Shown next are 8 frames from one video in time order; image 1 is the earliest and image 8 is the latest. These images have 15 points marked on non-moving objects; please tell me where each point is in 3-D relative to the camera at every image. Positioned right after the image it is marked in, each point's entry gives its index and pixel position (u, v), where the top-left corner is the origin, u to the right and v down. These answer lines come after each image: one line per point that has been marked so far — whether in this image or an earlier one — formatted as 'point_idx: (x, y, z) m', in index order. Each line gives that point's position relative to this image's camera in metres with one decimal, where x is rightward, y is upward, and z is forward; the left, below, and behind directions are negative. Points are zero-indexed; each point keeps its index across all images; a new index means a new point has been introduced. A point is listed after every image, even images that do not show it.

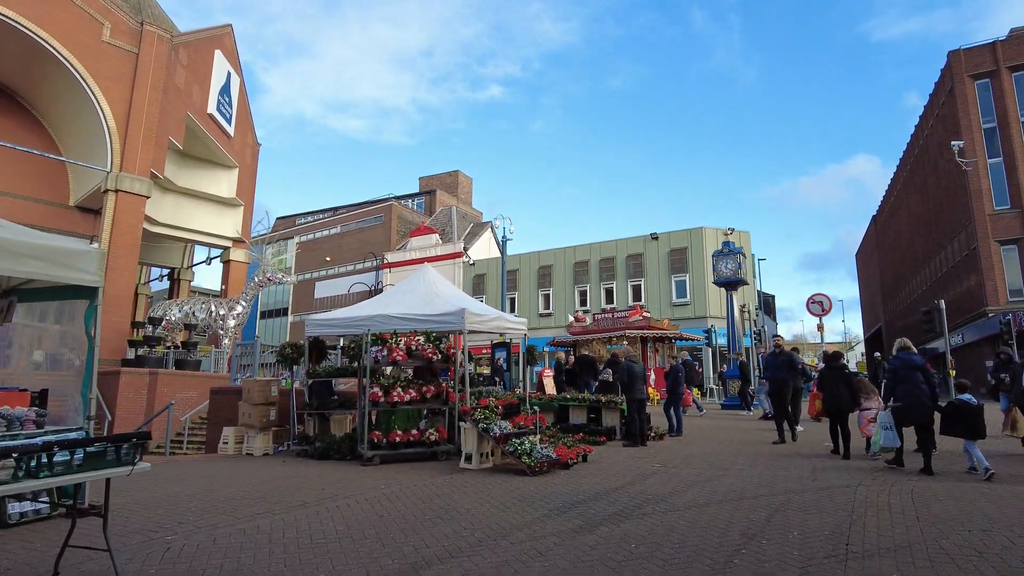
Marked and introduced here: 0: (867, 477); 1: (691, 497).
0: (+4.3, -2.3, +7.9) m
1: (+1.9, -2.2, +6.8) m
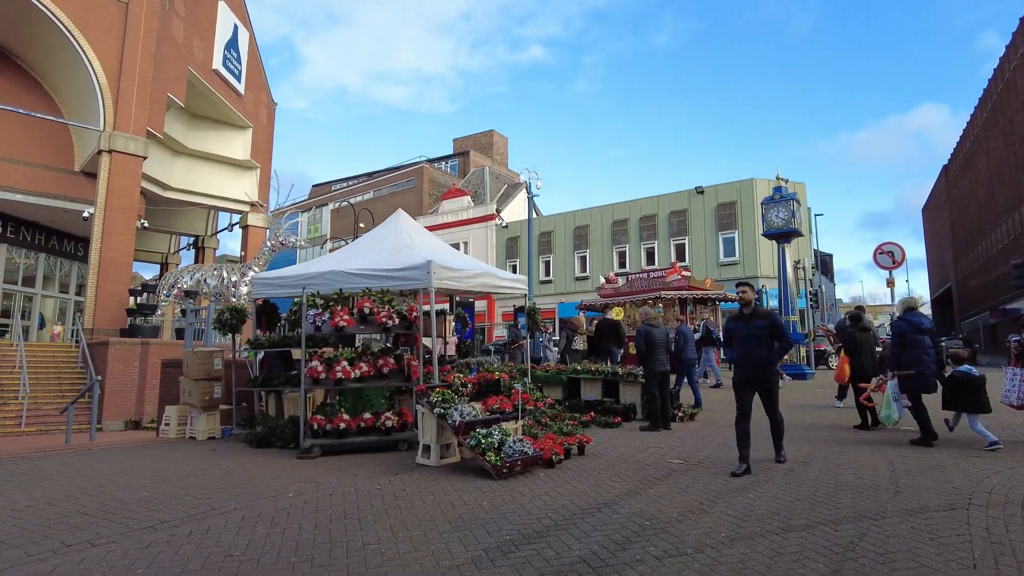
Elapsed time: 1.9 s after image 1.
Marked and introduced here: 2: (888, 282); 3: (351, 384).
0: (+3.9, -1.7, +5.5) m
1: (+1.4, -1.7, +4.5) m
2: (+8.2, +0.1, +13.9) m
3: (-1.9, -1.1, +7.7) m
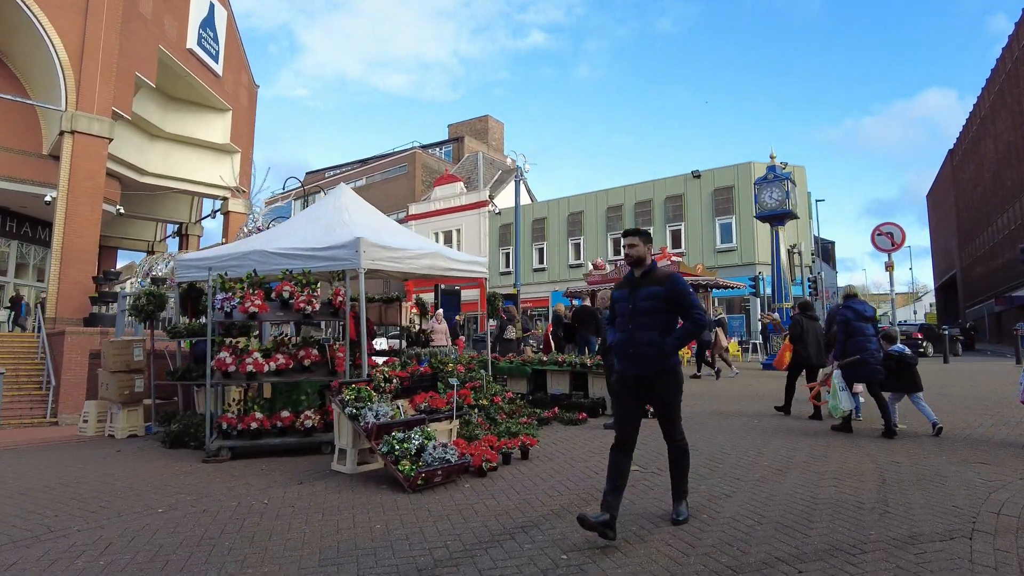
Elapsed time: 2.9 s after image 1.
0: (+3.3, -1.5, +4.5) m
1: (+0.7, -1.5, +3.5) m
2: (+7.6, +0.5, +12.9) m
3: (-2.6, -0.9, +6.7) m
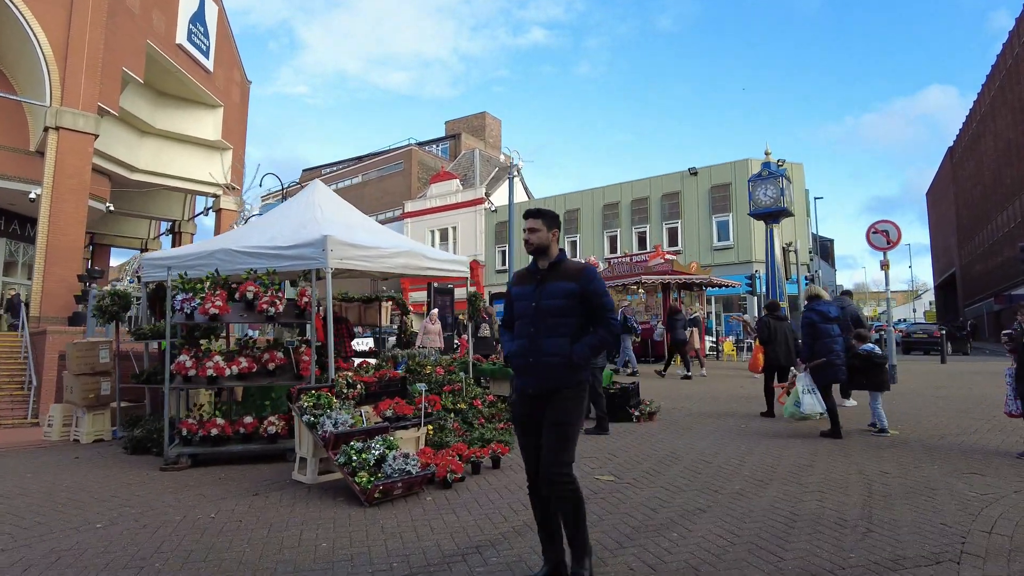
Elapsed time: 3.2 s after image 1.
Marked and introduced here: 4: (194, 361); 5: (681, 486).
0: (+3.0, -1.5, +4.2) m
1: (+0.4, -1.5, +3.3) m
2: (+7.3, +0.5, +12.6) m
3: (-2.9, -0.9, +6.4) m
4: (-3.2, -0.7, +6.5) m
5: (+1.4, -1.6, +5.2) m
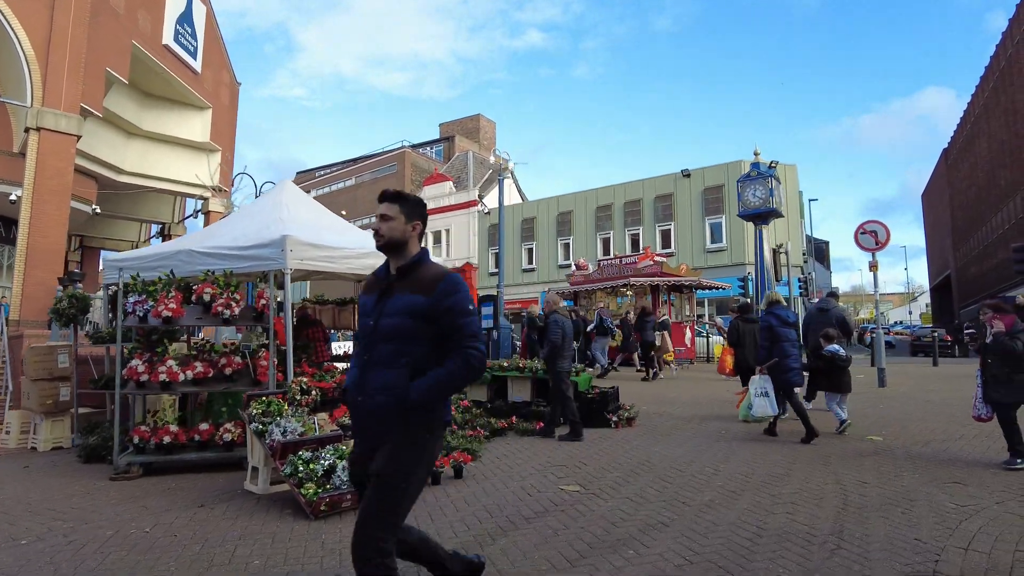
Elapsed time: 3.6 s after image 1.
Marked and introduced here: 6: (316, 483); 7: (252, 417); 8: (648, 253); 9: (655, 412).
0: (+2.7, -1.5, +4.0) m
1: (+0.1, -1.5, +3.0) m
2: (+6.9, +0.4, +12.4) m
3: (-3.2, -1.0, +6.2) m
4: (-3.5, -0.8, +6.2) m
5: (+1.1, -1.6, +4.9) m
6: (-1.4, -1.4, +4.7) m
7: (-2.1, -1.1, +5.3) m
8: (+4.2, +1.1, +19.8) m
9: (+2.2, -1.9, +10.2) m
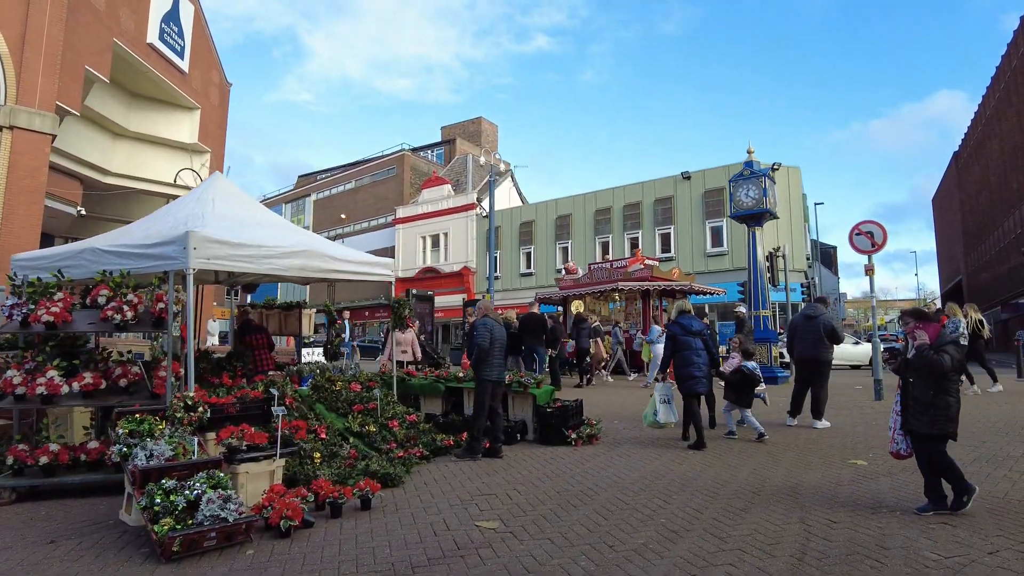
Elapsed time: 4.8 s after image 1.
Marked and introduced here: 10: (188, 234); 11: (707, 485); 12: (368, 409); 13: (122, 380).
0: (+2.0, -1.5, +3.2) m
1: (-0.6, -1.5, +2.2) m
2: (+6.4, +0.3, +11.5) m
3: (-3.8, -1.0, +5.5) m
4: (-4.2, -0.8, +5.5) m
5: (+0.4, -1.6, +4.2) m
6: (-2.1, -1.5, +4.0) m
7: (-2.8, -1.1, +4.5) m
8: (+3.8, +0.9, +19.0) m
9: (+1.6, -2.0, +9.4) m
10: (-3.0, +0.5, +5.8) m
11: (+1.7, -1.7, +5.6) m
12: (-1.6, -1.4, +7.3) m
13: (-3.5, -0.8, +5.7) m
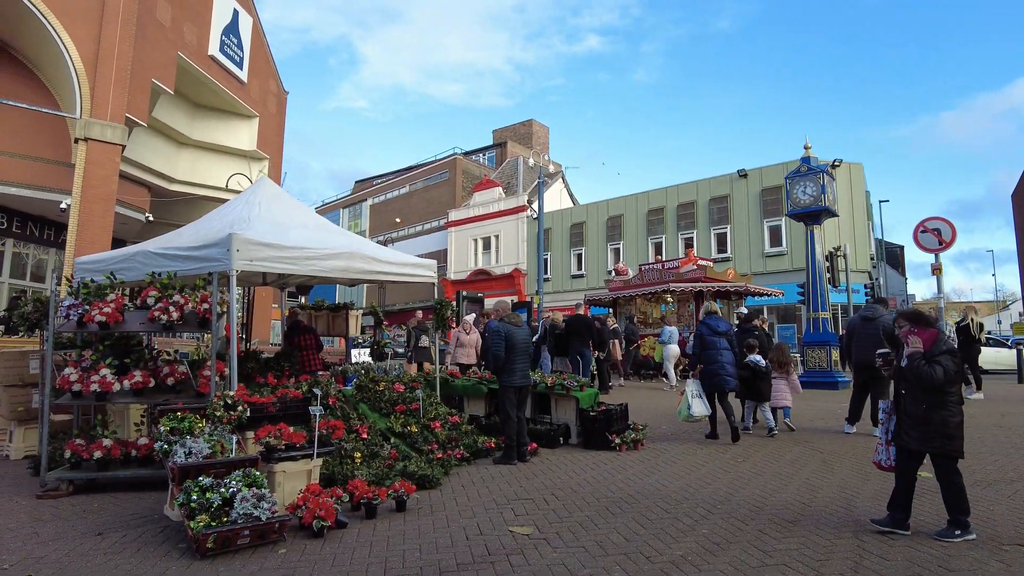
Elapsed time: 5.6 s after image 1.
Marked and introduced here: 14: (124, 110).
0: (+2.1, -1.5, +2.9) m
1: (-0.5, -1.5, +2.2) m
2: (+7.2, +0.3, +10.9) m
3: (-3.5, -1.0, +5.7) m
4: (-3.9, -0.8, +5.7) m
5: (+0.6, -1.6, +4.0) m
6: (-1.9, -1.5, +4.1) m
7: (-2.5, -1.1, +4.6) m
8: (+5.2, +0.9, +18.5) m
9: (+2.3, -2.0, +9.1) m
10: (-2.6, +0.5, +6.0) m
11: (+2.0, -1.7, +5.3) m
12: (-1.2, -1.4, +7.3) m
13: (-3.2, -0.8, +5.9) m
14: (-10.1, +4.6, +16.7) m
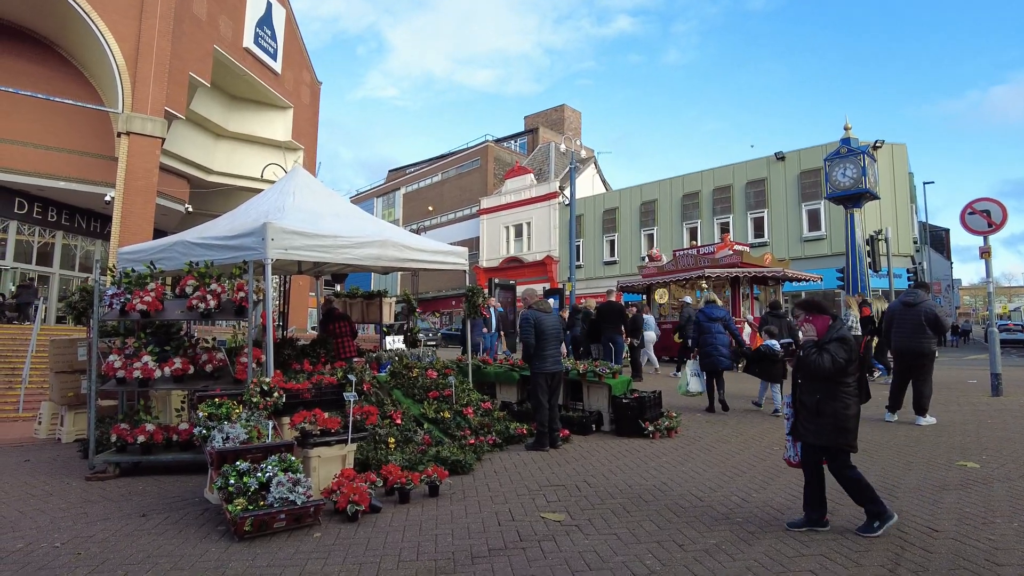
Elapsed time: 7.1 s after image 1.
0: (+2.2, -1.5, +2.8) m
1: (-0.4, -1.5, +2.2) m
2: (+7.7, +0.6, +10.5) m
3: (-3.2, -0.9, +5.8) m
4: (-3.6, -0.7, +5.9) m
5: (+0.8, -1.6, +4.0) m
6: (-1.7, -1.4, +4.2) m
7: (-2.3, -1.0, +4.8) m
8: (+6.1, +1.3, +18.1) m
9: (+2.7, -1.8, +9.0) m
10: (-2.3, +0.6, +6.1) m
11: (+2.3, -1.6, +5.2) m
12: (-0.8, -1.2, +7.3) m
13: (-2.9, -0.7, +6.1) m
14: (-9.3, +4.9, +17.0) m
